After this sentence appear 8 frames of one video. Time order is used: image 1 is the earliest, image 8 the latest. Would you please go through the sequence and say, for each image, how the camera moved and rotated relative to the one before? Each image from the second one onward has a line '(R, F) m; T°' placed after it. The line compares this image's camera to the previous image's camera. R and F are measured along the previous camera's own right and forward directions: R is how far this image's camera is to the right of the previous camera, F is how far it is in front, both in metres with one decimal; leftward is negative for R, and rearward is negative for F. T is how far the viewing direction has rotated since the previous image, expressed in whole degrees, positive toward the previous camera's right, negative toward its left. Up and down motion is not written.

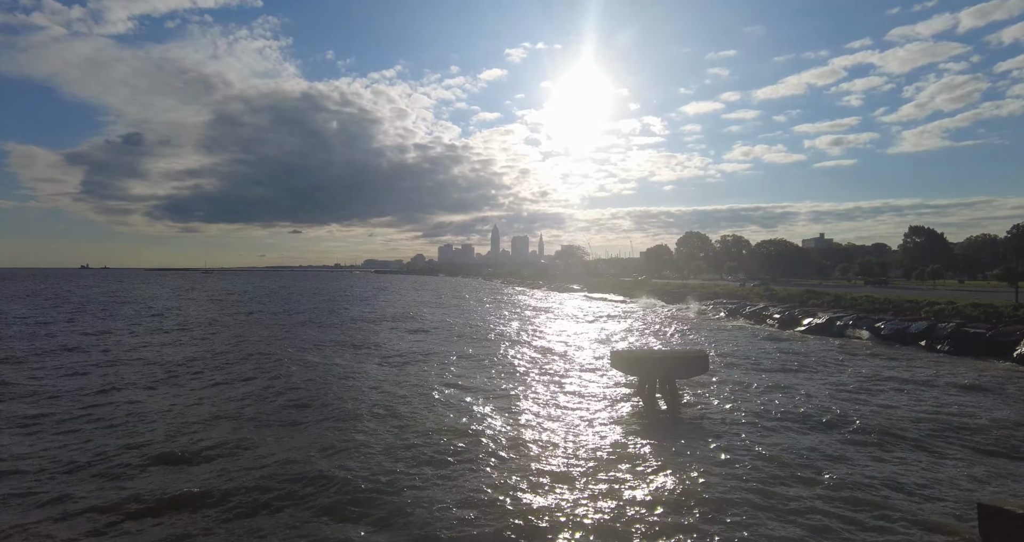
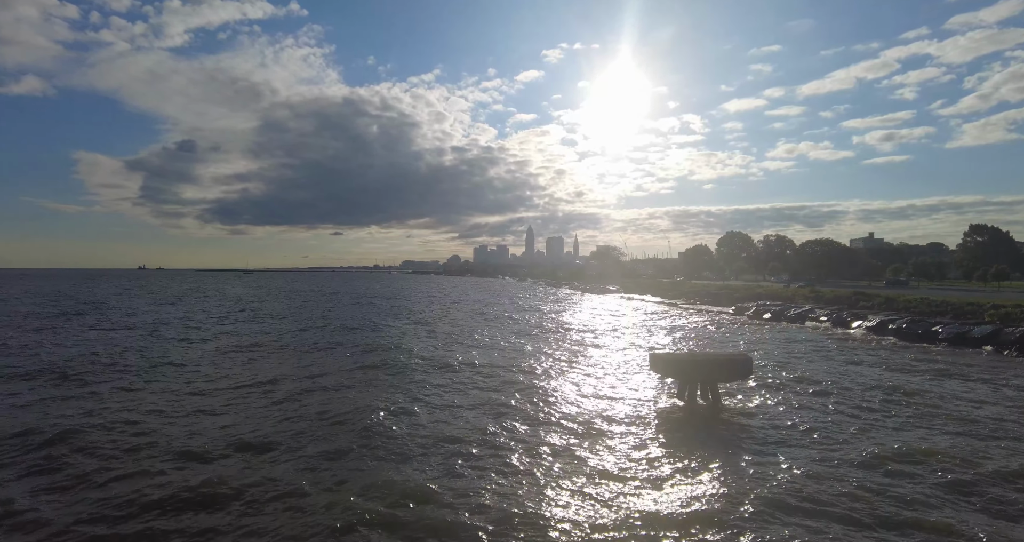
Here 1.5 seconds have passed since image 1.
(+0.5, 0.0) m; -4°
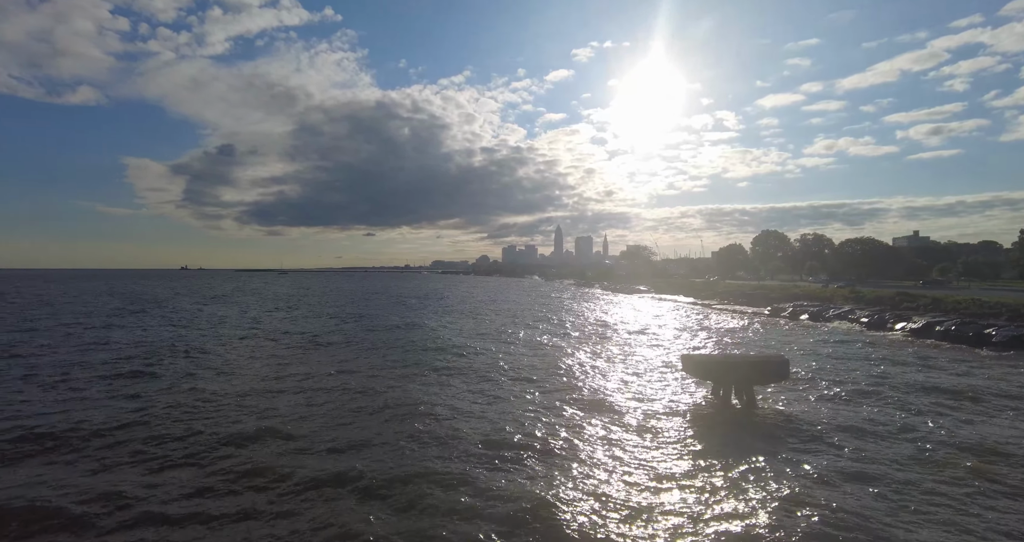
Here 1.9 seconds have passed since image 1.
(+0.2, +0.1) m; -3°
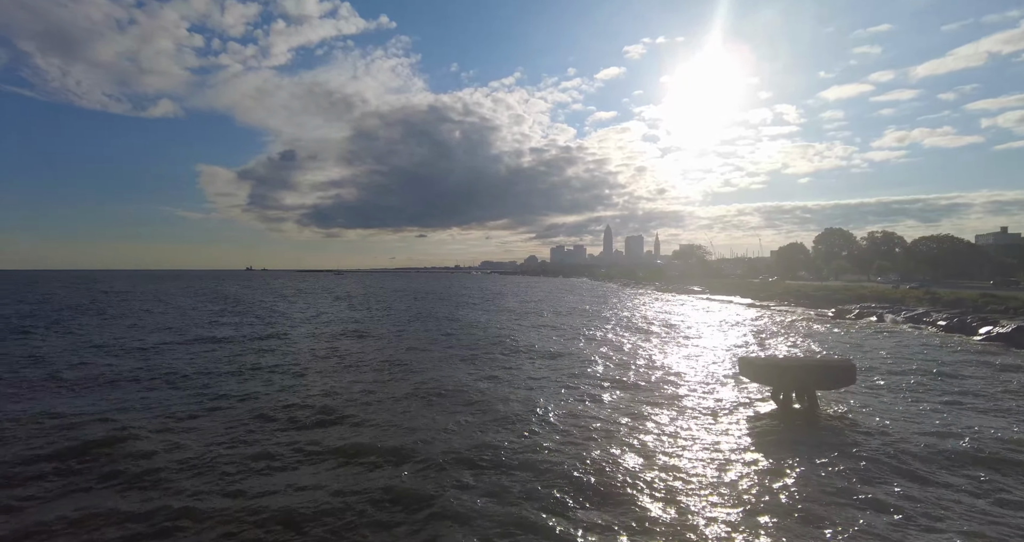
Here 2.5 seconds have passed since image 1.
(+0.5, +0.1) m; -6°
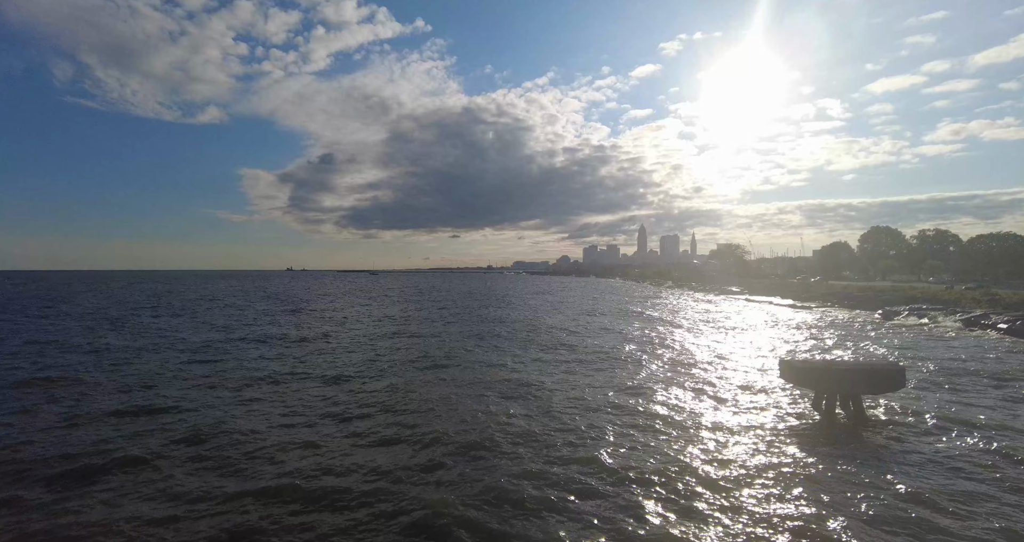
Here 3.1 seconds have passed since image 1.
(+0.3, 0.0) m; -4°
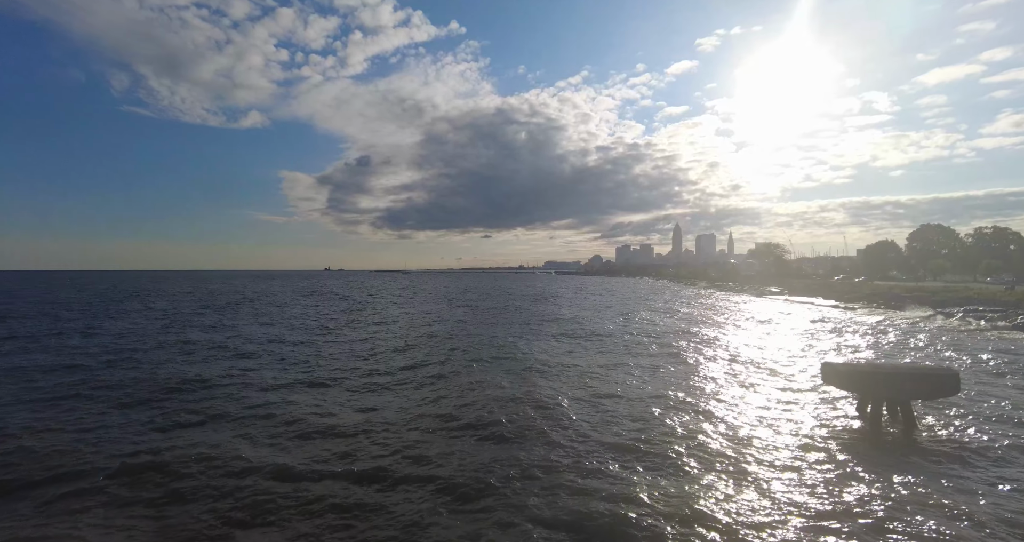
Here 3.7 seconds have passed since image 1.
(+0.3, -0.1) m; -4°
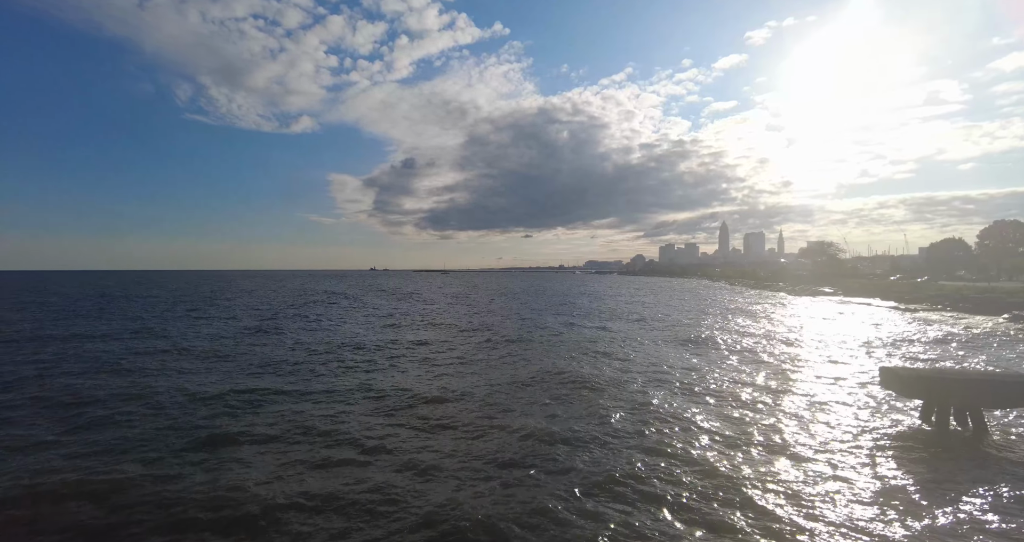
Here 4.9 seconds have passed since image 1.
(+0.4, -0.1) m; -5°
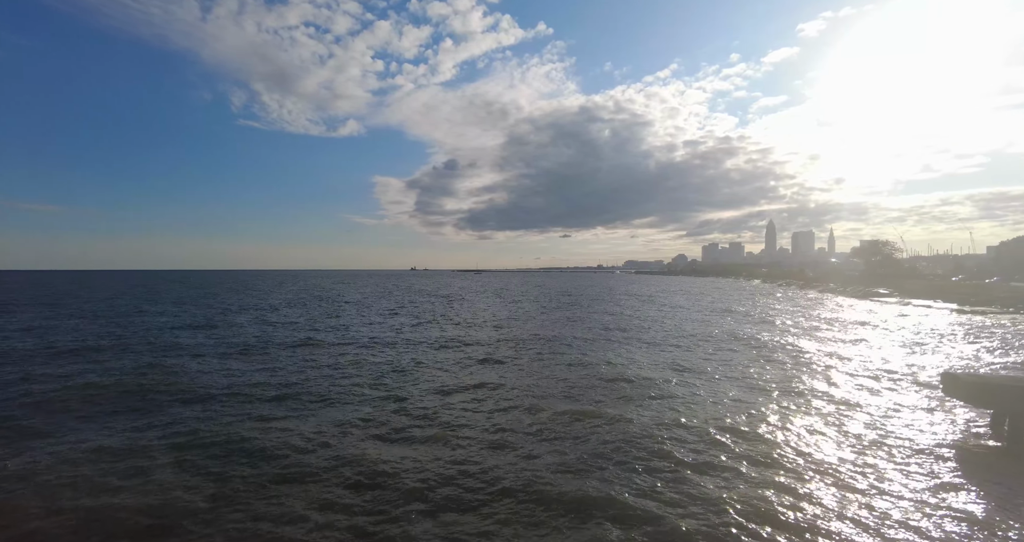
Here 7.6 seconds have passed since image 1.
(+0.6, 0.0) m; -5°
